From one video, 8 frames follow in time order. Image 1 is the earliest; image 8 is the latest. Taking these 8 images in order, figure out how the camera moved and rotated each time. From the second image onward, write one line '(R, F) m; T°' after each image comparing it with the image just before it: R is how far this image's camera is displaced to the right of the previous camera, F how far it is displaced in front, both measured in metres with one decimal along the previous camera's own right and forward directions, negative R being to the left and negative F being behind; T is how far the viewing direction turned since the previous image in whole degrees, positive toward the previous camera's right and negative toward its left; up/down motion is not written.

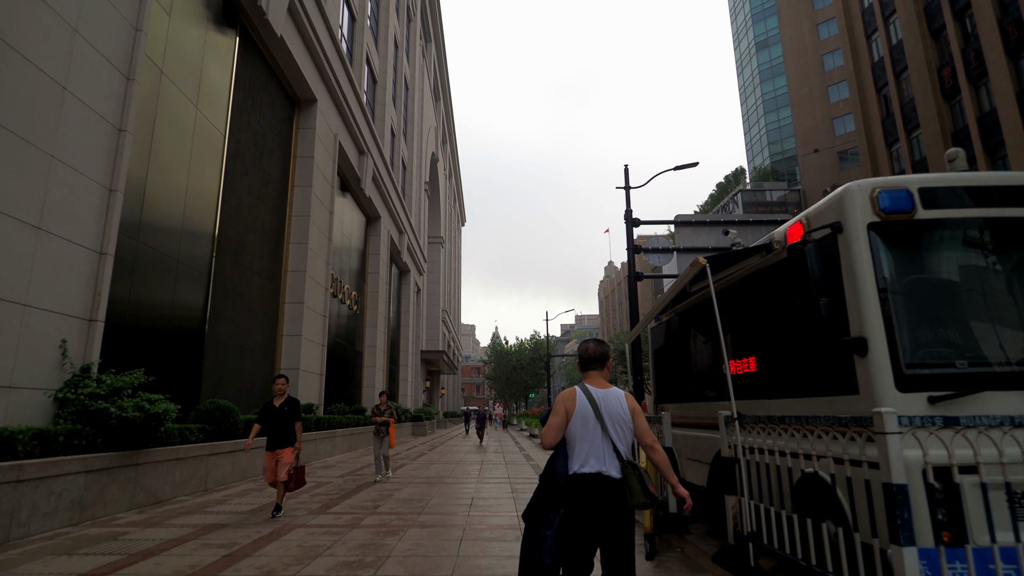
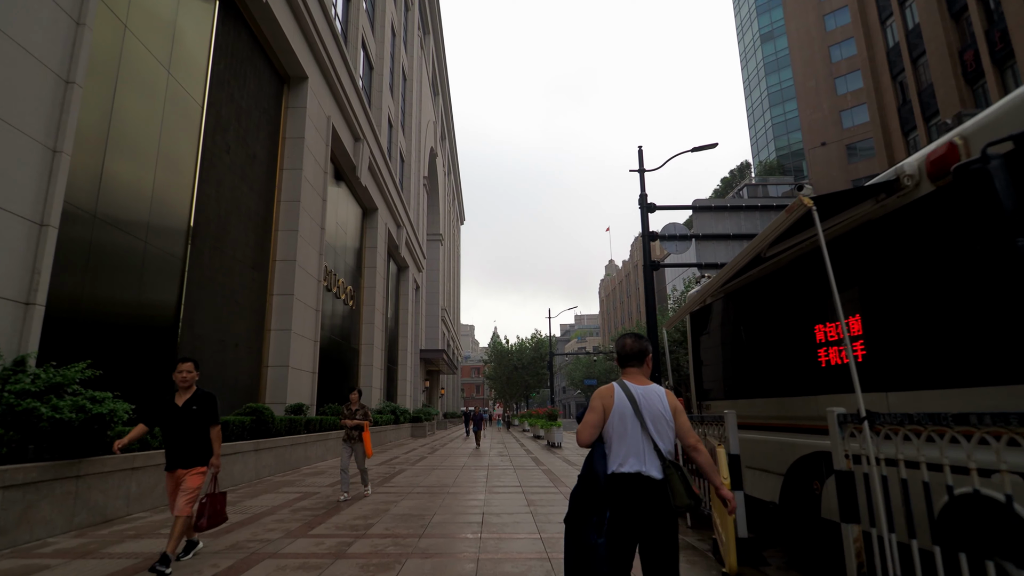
(-0.2, +1.3) m; 0°
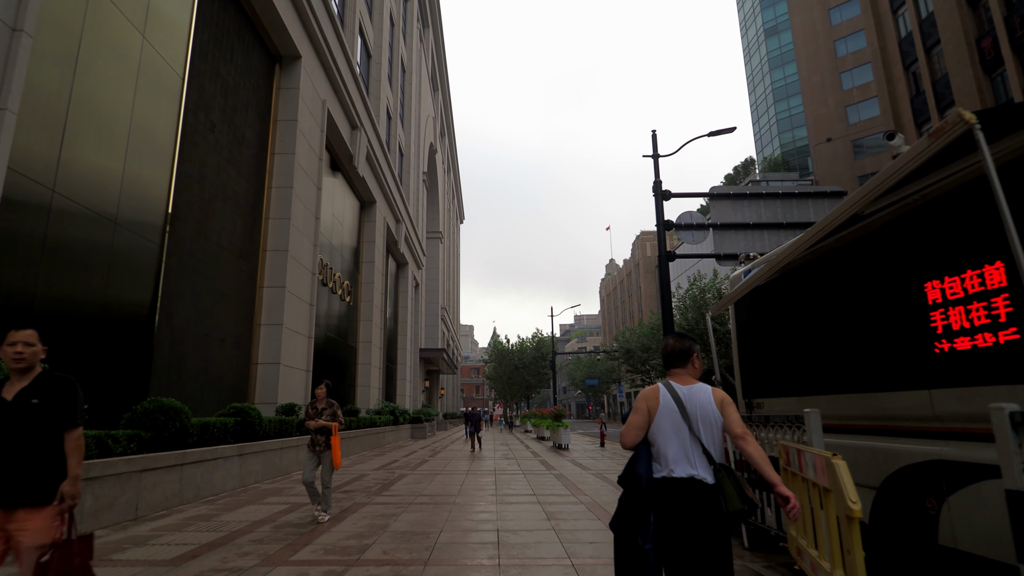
(-0.2, +1.0) m; 0°
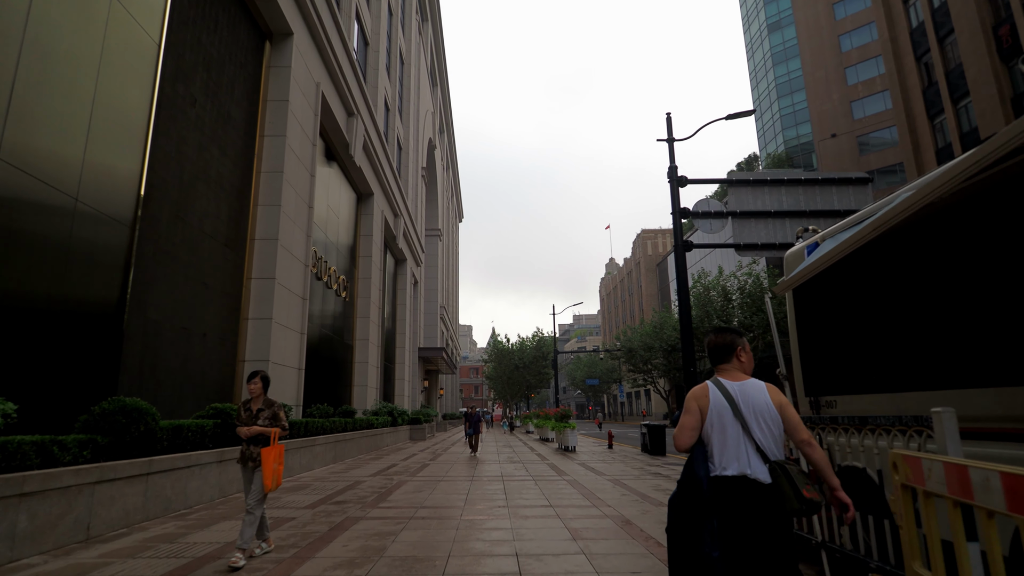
(-0.2, +1.1) m; 0°
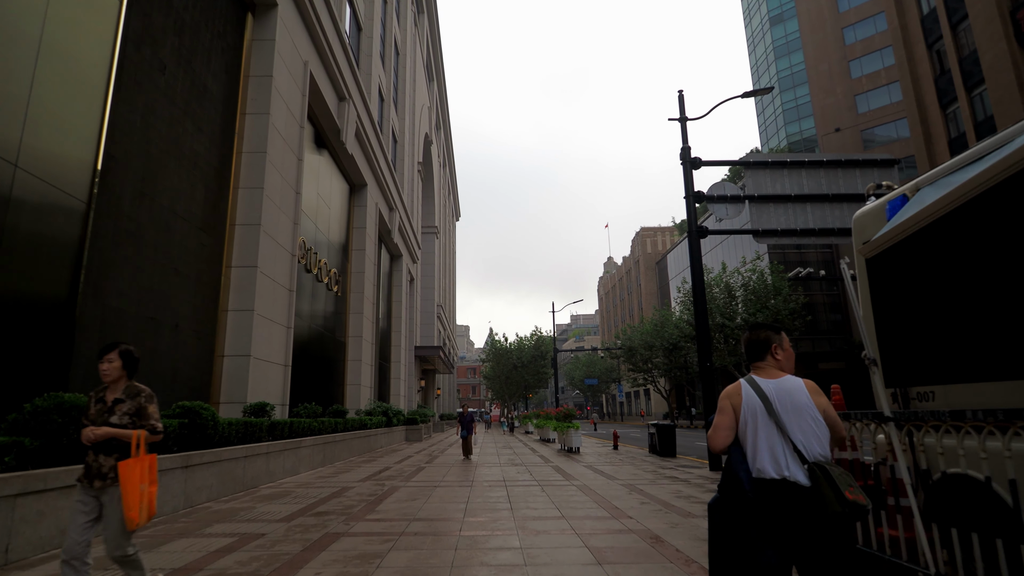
(-0.1, +1.1) m; 0°
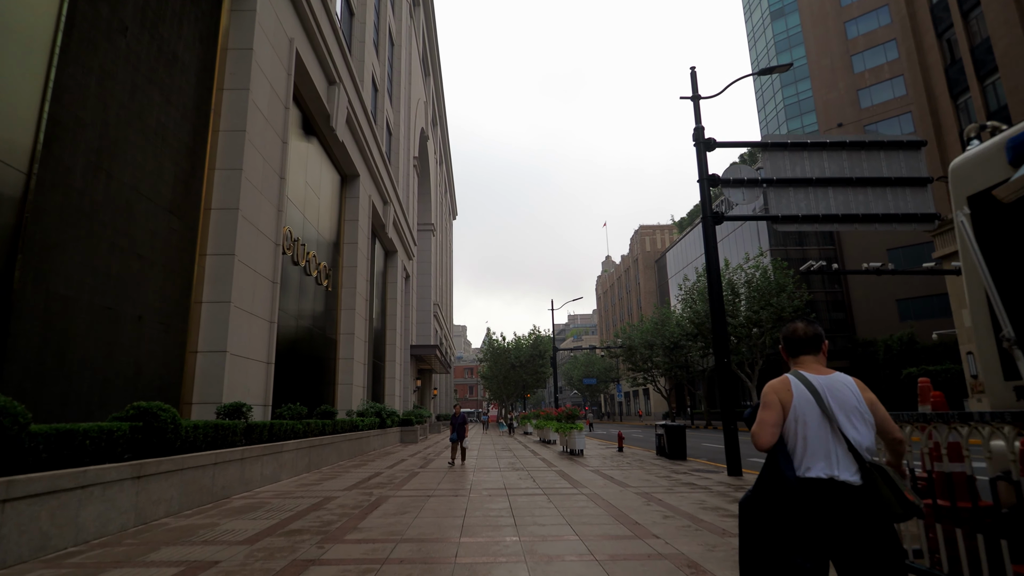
(-0.1, +1.1) m; 0°
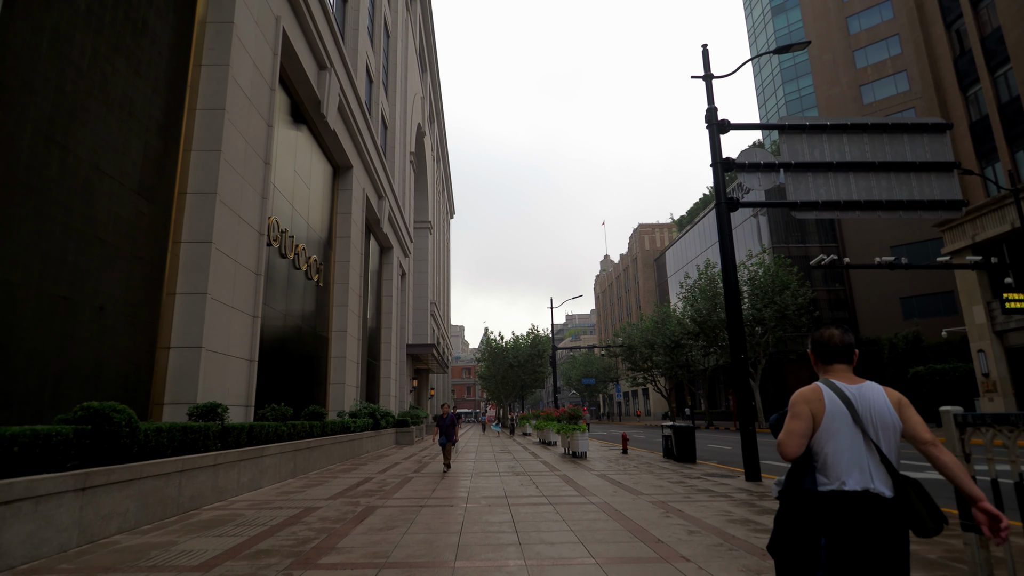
(-0.1, +0.9) m; 0°
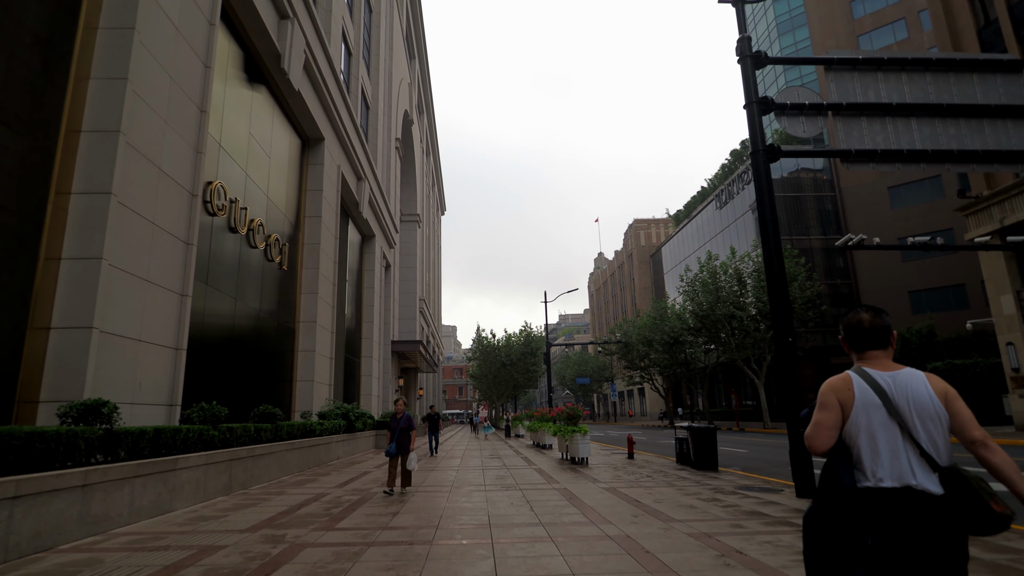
(+0.1, +2.4) m; +1°
